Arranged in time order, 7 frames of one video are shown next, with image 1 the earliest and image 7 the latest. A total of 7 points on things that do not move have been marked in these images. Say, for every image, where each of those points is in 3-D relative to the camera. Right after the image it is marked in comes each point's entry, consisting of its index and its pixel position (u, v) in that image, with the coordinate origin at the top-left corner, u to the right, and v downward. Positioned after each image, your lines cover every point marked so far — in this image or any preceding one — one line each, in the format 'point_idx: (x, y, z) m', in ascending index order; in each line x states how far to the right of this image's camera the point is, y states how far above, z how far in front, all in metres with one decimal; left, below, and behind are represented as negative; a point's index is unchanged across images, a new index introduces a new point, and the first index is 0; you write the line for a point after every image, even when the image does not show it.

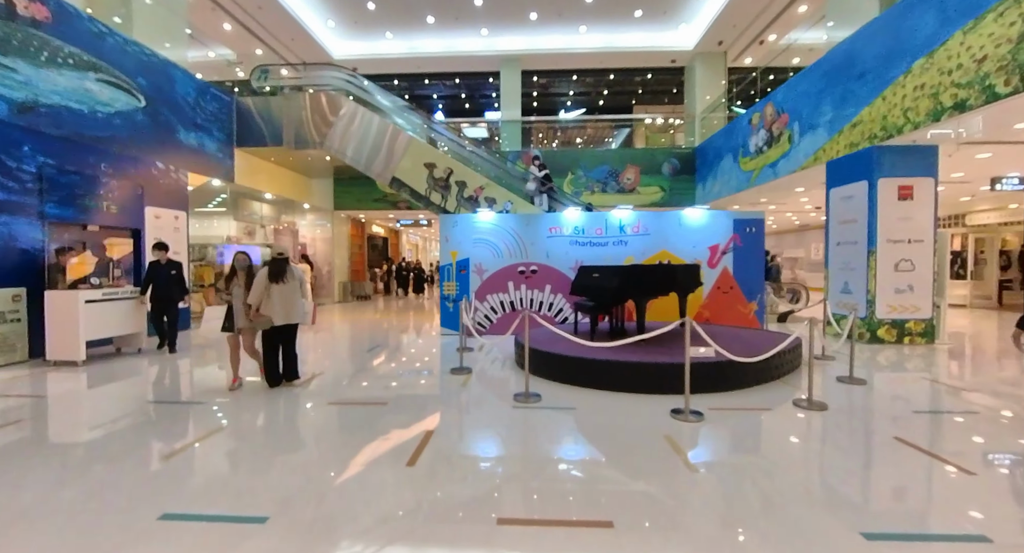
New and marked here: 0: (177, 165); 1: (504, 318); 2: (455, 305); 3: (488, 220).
0: (-6.5, +2.2, +8.7) m
1: (-0.1, -0.8, +8.0) m
2: (-1.0, -0.5, +8.2) m
3: (-0.4, +1.0, +8.0) m
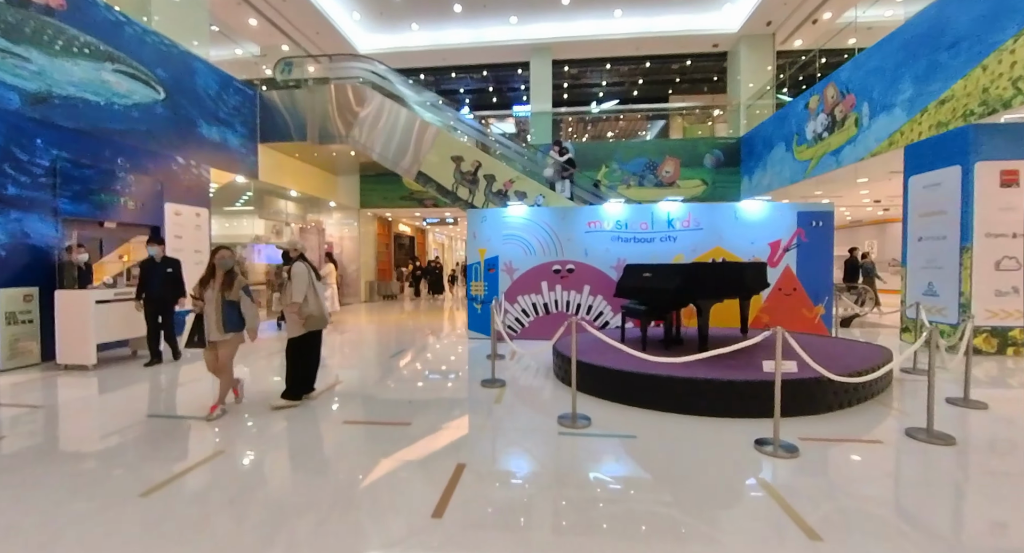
0: (-5.8, +2.2, +8.4) m
1: (+0.5, -0.8, +7.4) m
2: (-0.5, -0.5, +7.6) m
3: (+0.1, +1.0, +7.3) m
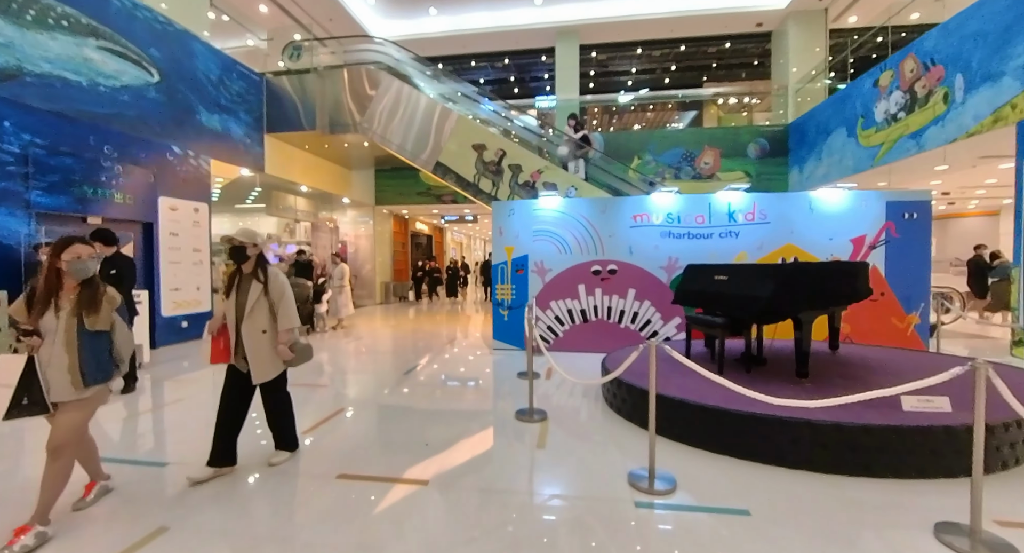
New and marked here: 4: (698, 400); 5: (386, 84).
0: (-5.3, +2.2, +7.7) m
1: (+1.0, -0.8, +6.4) m
2: (0.0, -0.5, +6.6) m
3: (+0.6, +1.0, +6.4) m
4: (+1.3, -0.9, +3.3) m
5: (-2.6, +3.9, +9.1) m
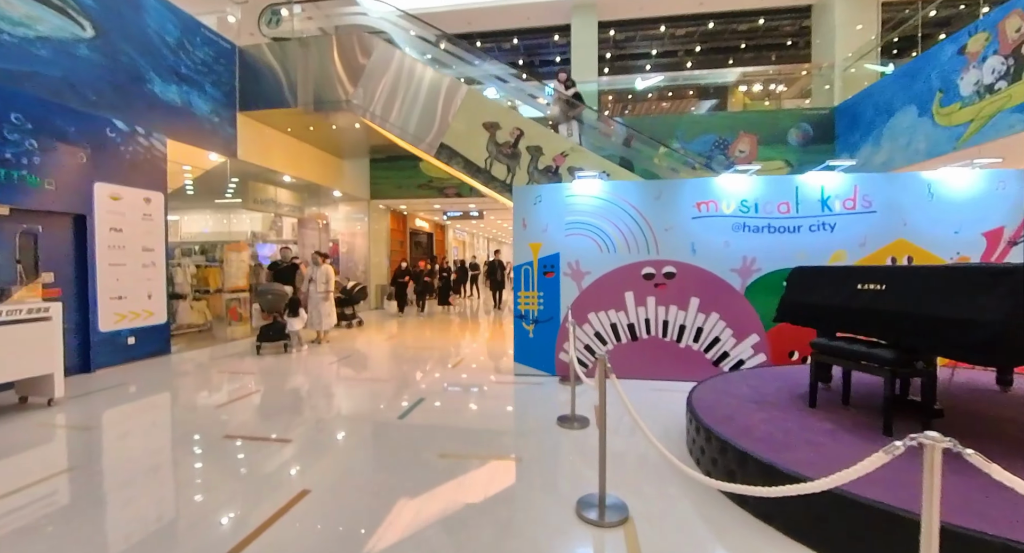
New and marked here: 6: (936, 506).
0: (-5.0, +2.1, +6.3) m
1: (+1.3, -0.8, +5.0) m
2: (+0.3, -0.6, +5.2) m
3: (+0.9, +0.9, +5.0) m
4: (+1.6, -0.9, +1.9) m
5: (-2.3, +3.9, +7.7) m
6: (+1.1, -0.6, +1.2) m
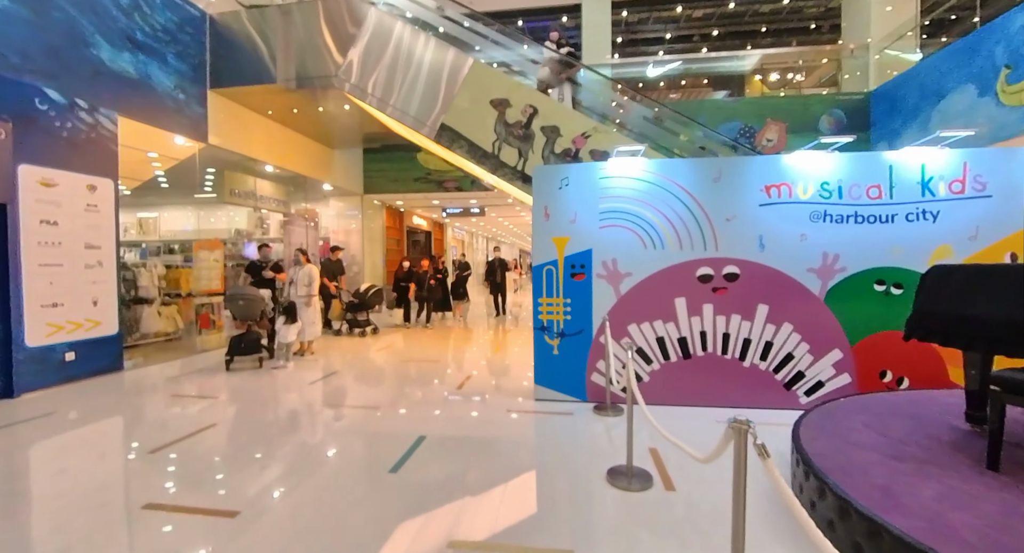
0: (-4.9, +2.1, +5.3) m
1: (+1.4, -0.9, +4.0) m
2: (+0.5, -0.6, +4.2) m
3: (+1.1, +0.9, +4.0) m
4: (+1.9, -1.0, +0.9) m
5: (-2.1, +3.8, +6.7) m
6: (+1.4, -0.6, +0.3) m
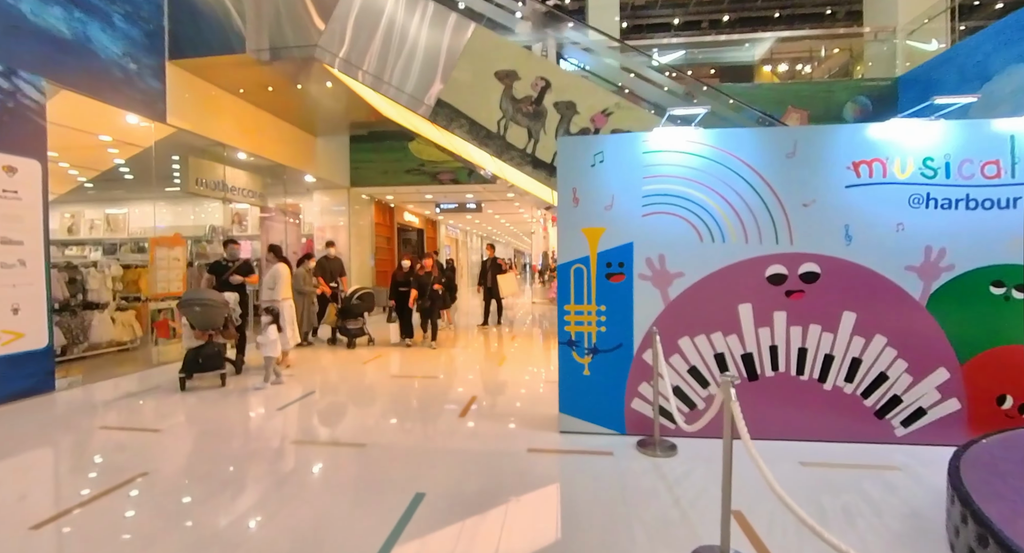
0: (-4.8, +2.0, +4.3) m
1: (+1.6, -0.9, +3.2) m
2: (+0.6, -0.6, +3.4) m
3: (+1.2, +0.9, +3.2) m
4: (+2.1, -1.0, +0.1) m
5: (-2.0, +3.8, +5.8) m
6: (+1.6, -0.6, -0.6) m
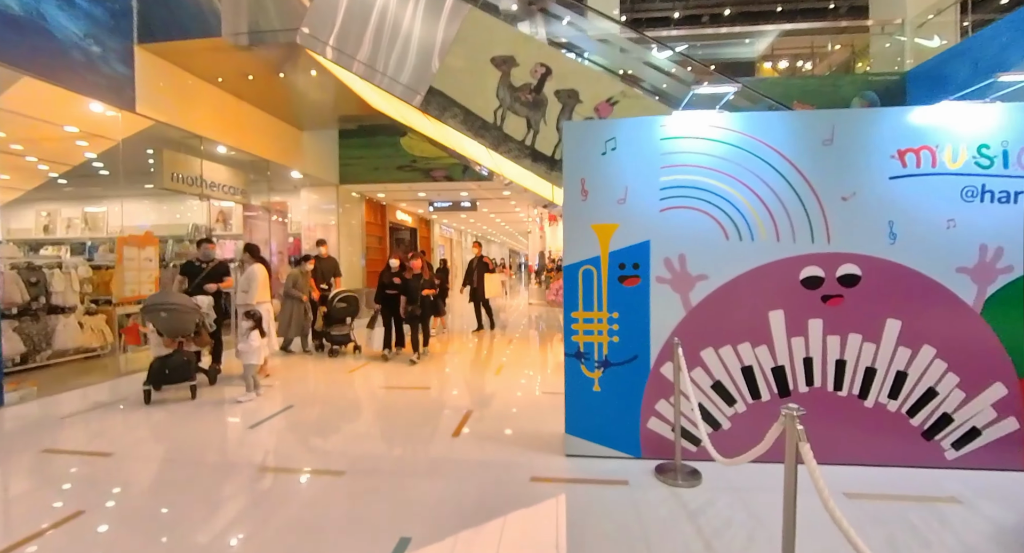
0: (-4.8, +2.0, +3.9) m
1: (+1.6, -0.9, +2.8) m
2: (+0.6, -0.6, +3.0) m
3: (+1.2, +0.9, +2.8) m
4: (+2.1, -1.0, -0.3) m
5: (-2.0, +3.8, +5.4) m
6: (+1.6, -0.7, -0.9) m
